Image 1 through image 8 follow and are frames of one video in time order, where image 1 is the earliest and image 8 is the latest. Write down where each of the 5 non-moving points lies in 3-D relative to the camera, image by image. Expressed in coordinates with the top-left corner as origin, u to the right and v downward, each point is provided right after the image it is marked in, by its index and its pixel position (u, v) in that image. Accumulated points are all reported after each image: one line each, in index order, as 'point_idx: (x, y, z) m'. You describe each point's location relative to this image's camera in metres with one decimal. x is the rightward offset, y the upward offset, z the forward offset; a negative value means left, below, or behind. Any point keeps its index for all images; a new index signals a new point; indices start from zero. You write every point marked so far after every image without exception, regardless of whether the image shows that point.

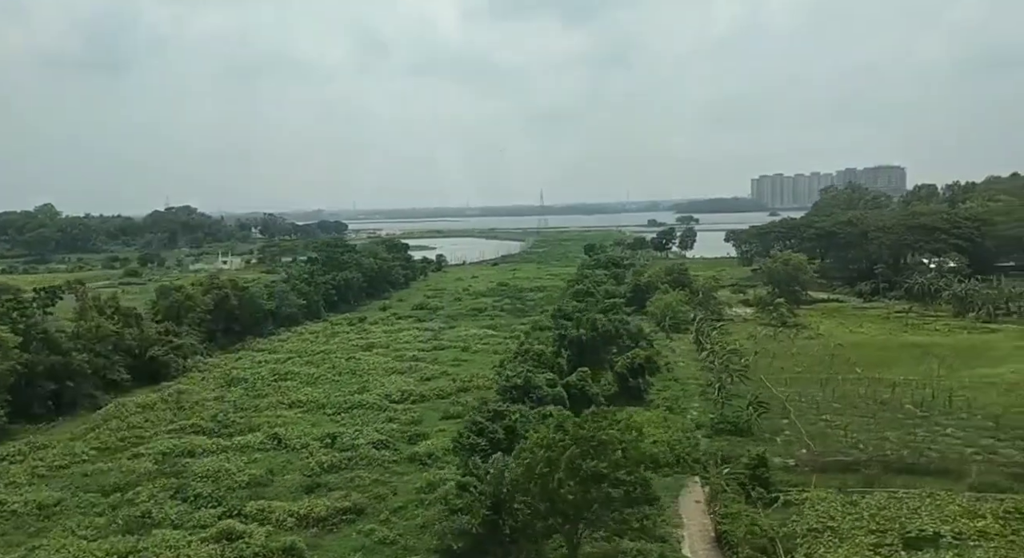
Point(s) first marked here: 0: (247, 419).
0: (-6.6, -3.5, +19.4) m
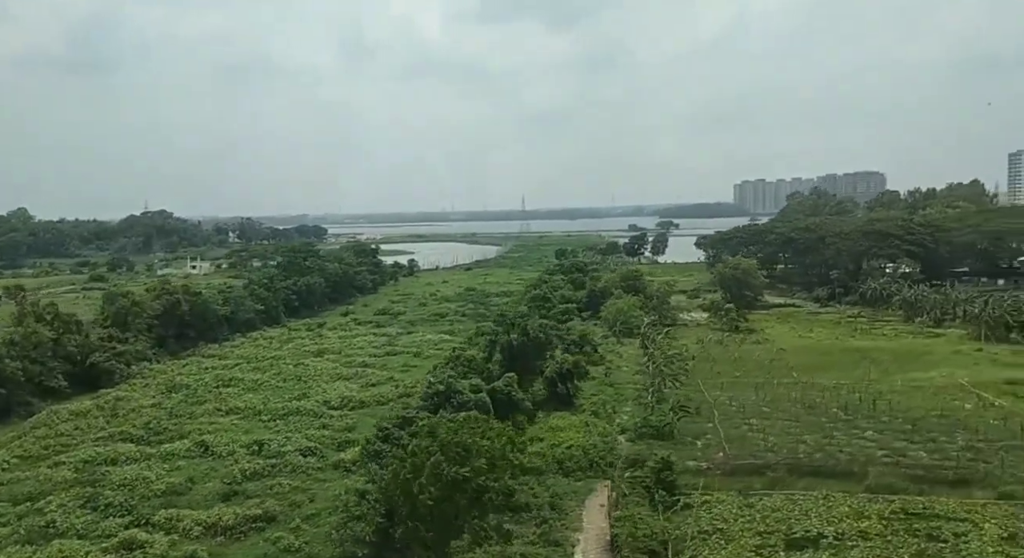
0: (-8.2, -3.6, +19.2) m
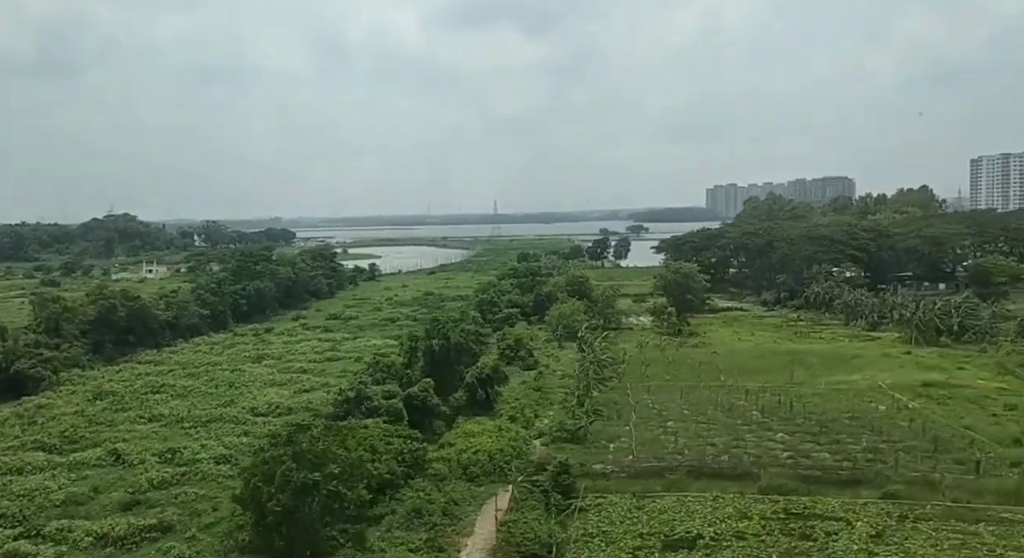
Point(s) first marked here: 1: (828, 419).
0: (-10.1, -3.8, +18.8) m
1: (+7.4, -3.3, +18.1) m
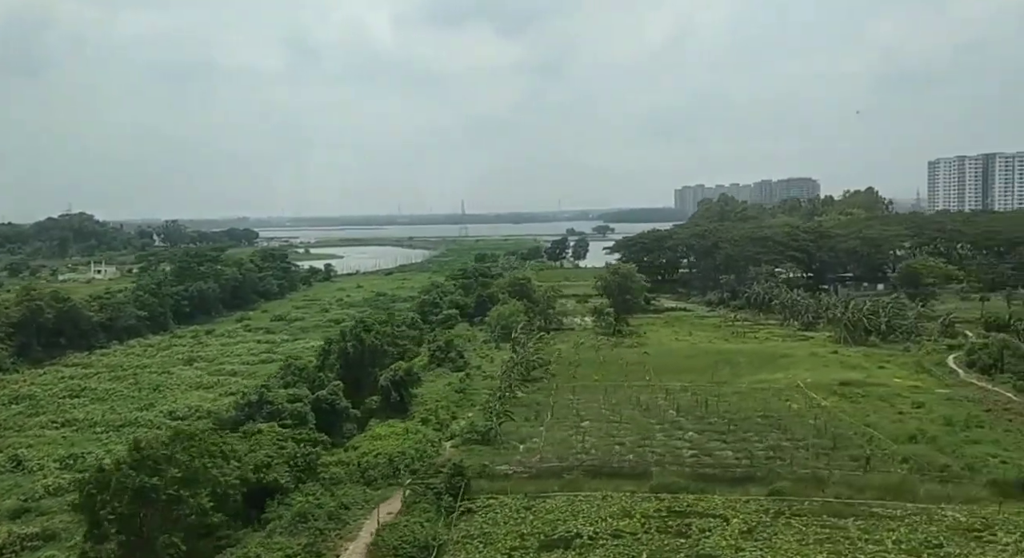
0: (-12.0, -3.8, +18.3) m
1: (+5.4, -3.3, +18.5) m
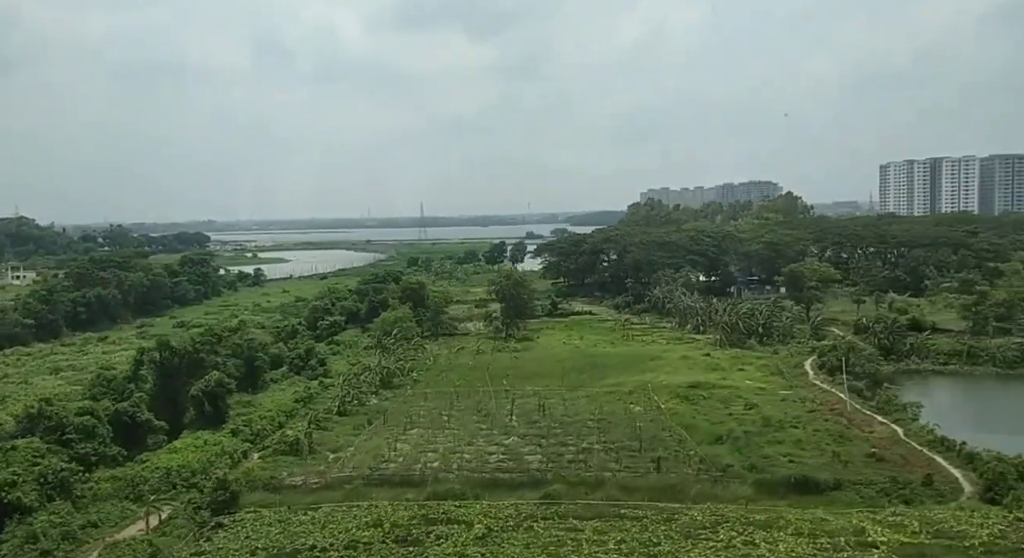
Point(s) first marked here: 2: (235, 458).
0: (-16.0, -4.0, +17.2) m
1: (+1.4, -3.5, +18.8) m
2: (-5.1, -3.3, +14.2) m
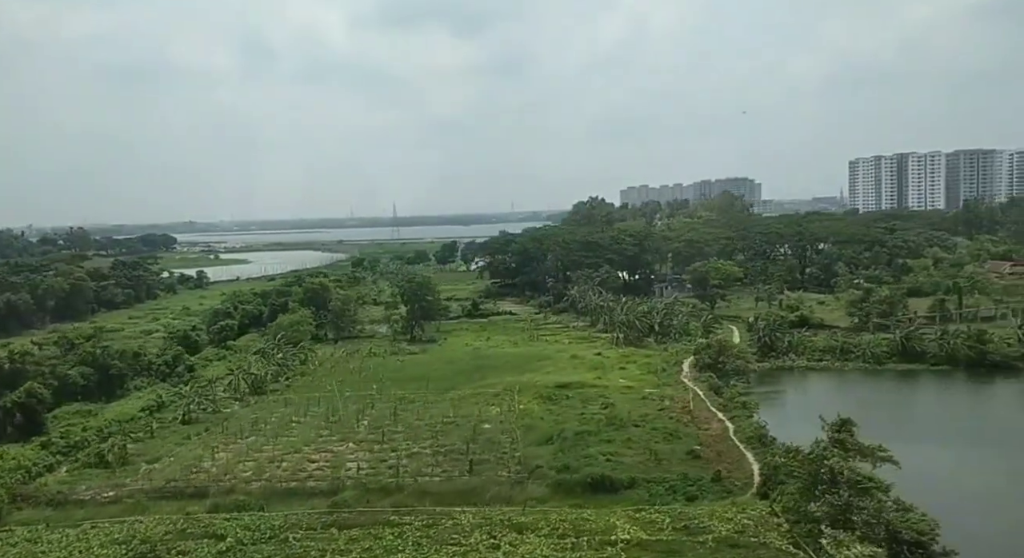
0: (-19.5, -4.3, +16.0) m
1: (-2.3, -3.5, +18.8) m
2: (-8.5, -3.5, +13.8) m
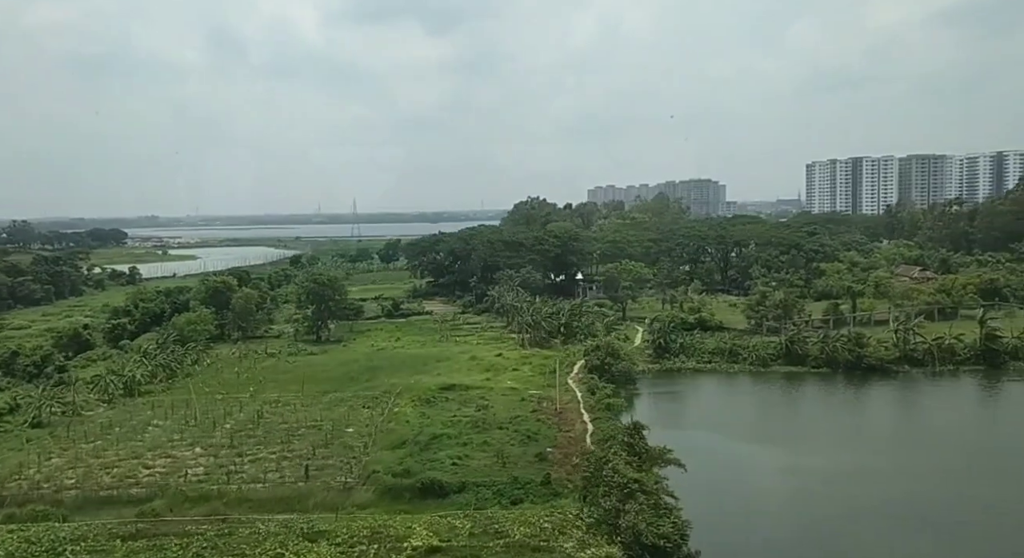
0: (-22.6, -4.2, +14.4) m
1: (-5.6, -3.5, +18.4) m
2: (-11.4, -3.4, +13.0) m
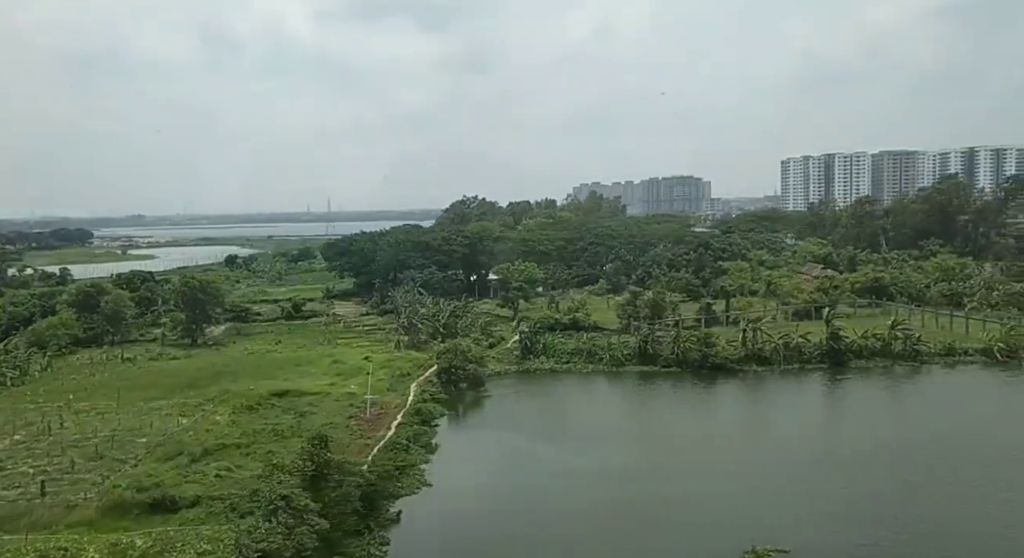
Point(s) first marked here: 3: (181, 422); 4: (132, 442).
0: (-26.9, -4.4, +12.5) m
1: (-10.2, -3.7, +17.6) m
2: (-15.6, -3.6, +11.8) m
3: (-8.3, -3.7, +19.8) m
4: (-8.3, -3.6, +17.3) m
